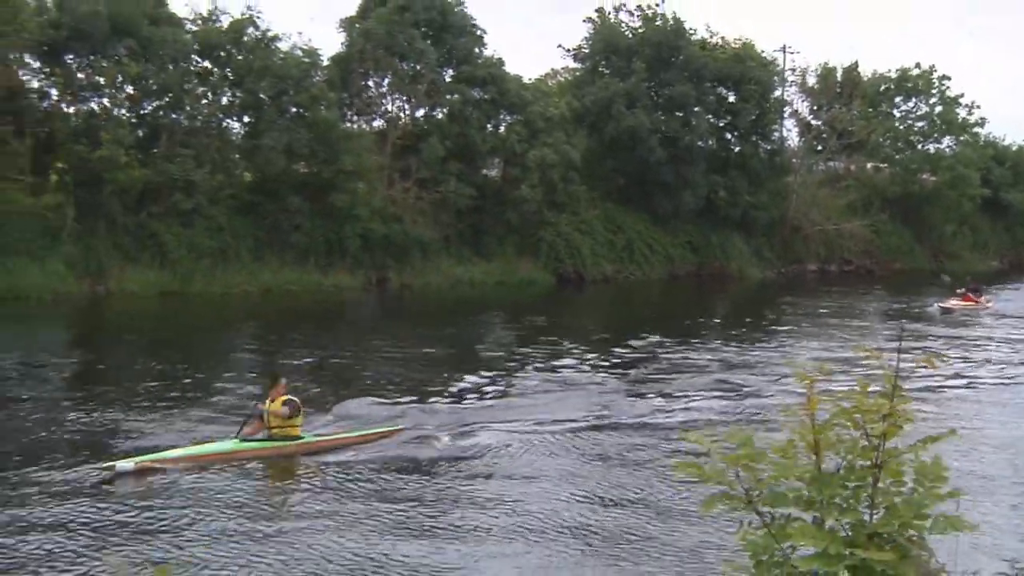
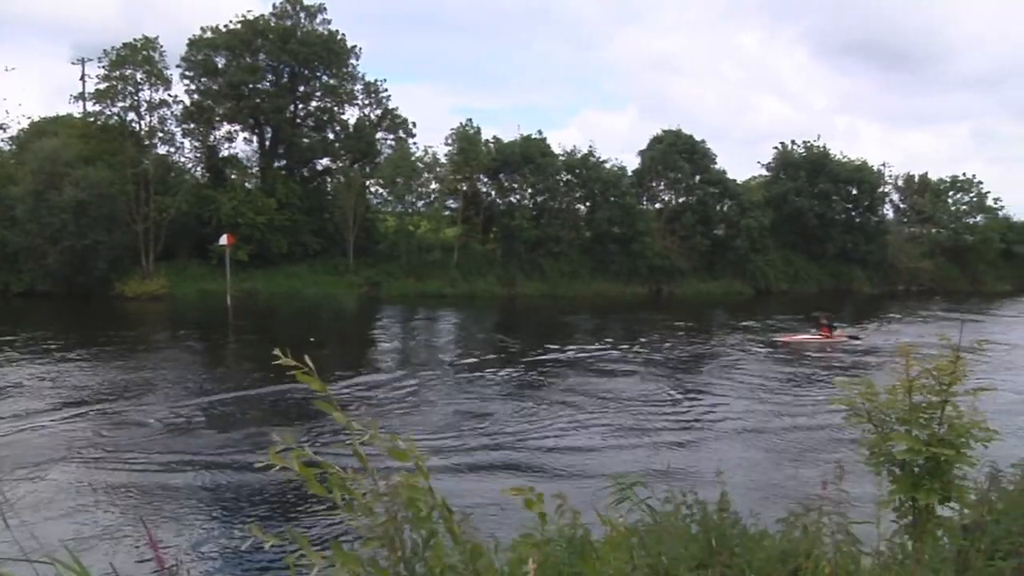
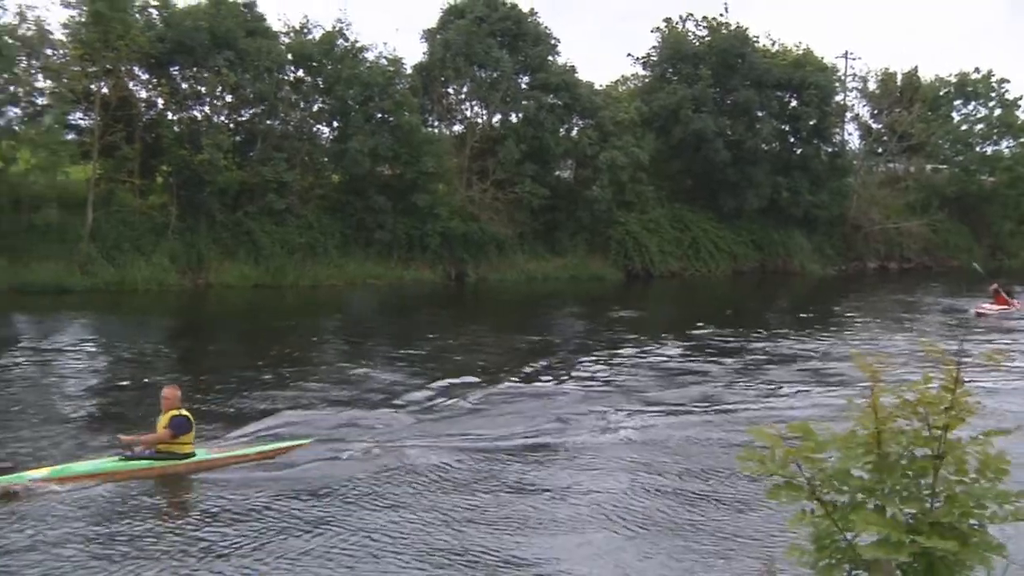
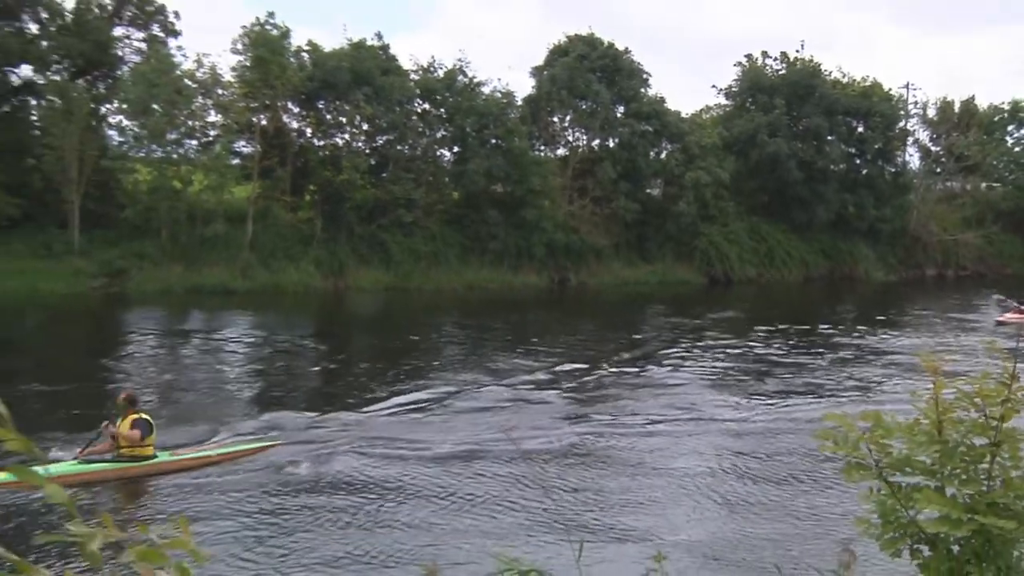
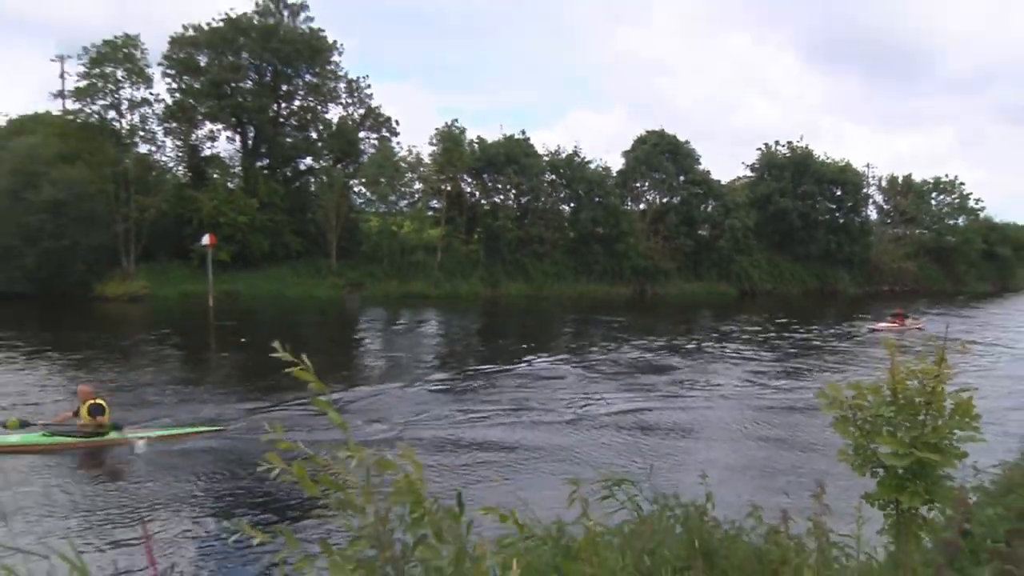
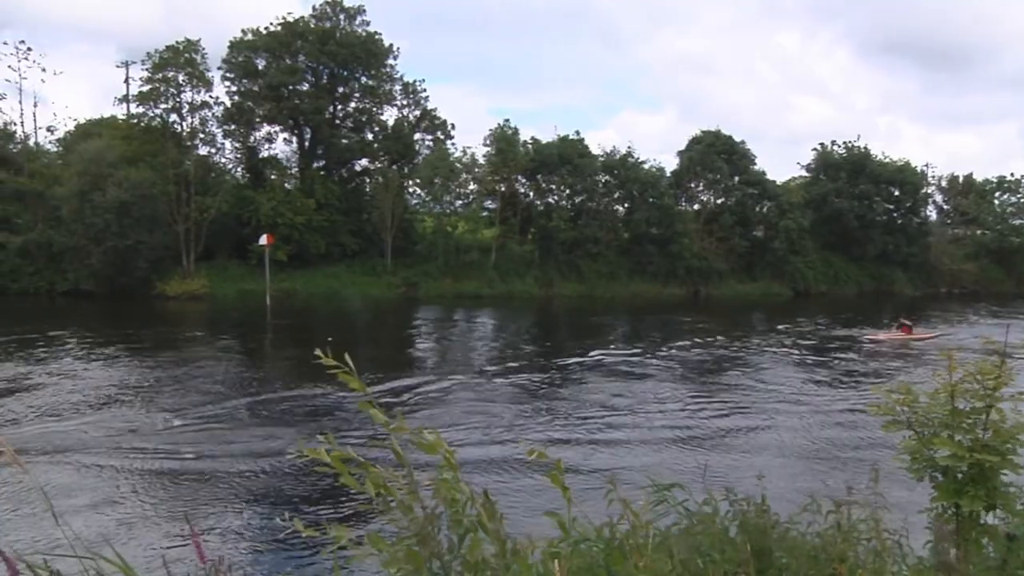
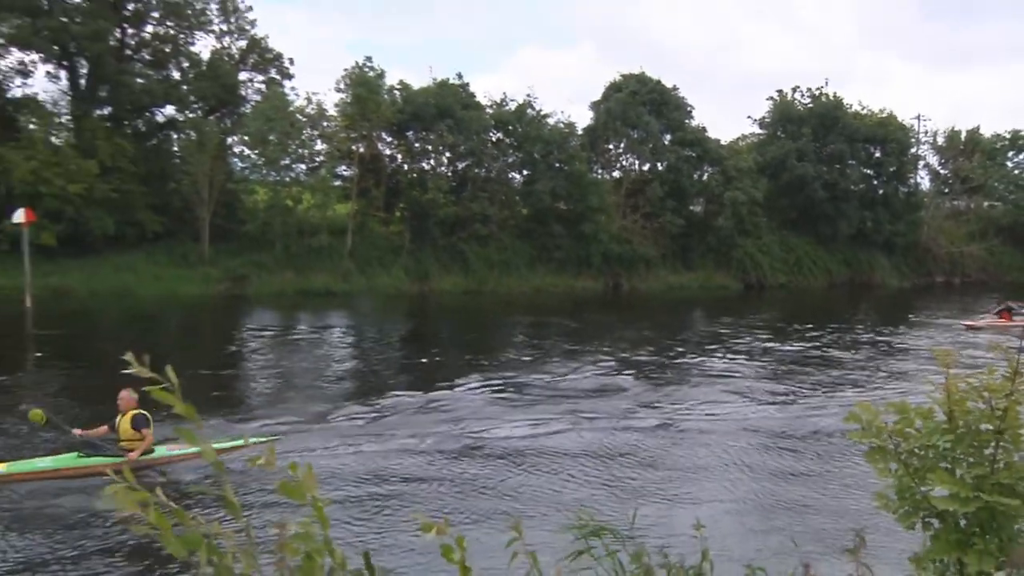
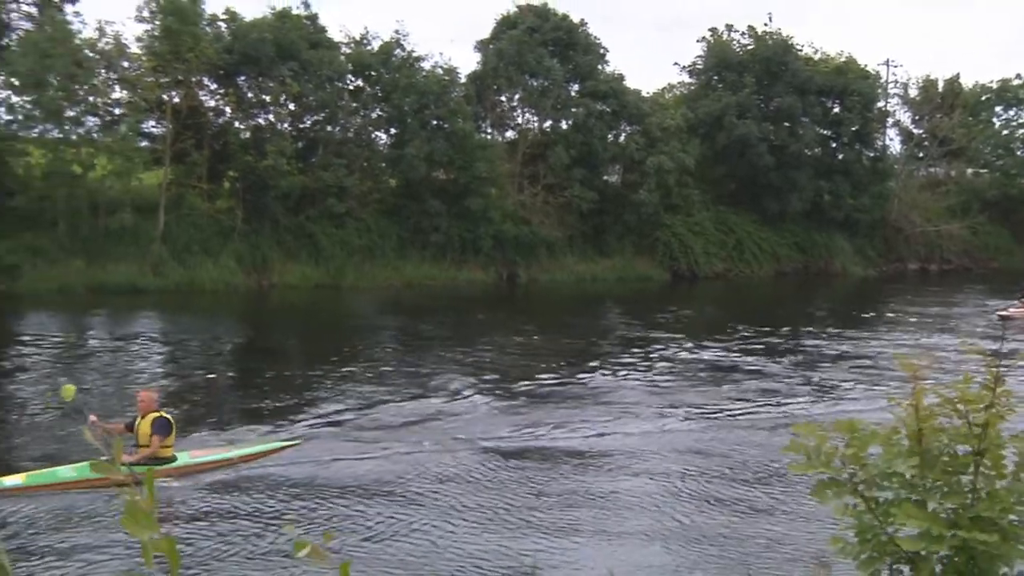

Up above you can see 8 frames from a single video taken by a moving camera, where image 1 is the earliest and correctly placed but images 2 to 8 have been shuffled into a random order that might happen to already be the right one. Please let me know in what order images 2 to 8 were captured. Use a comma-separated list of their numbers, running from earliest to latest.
3, 8, 4, 7, 5, 6, 2
